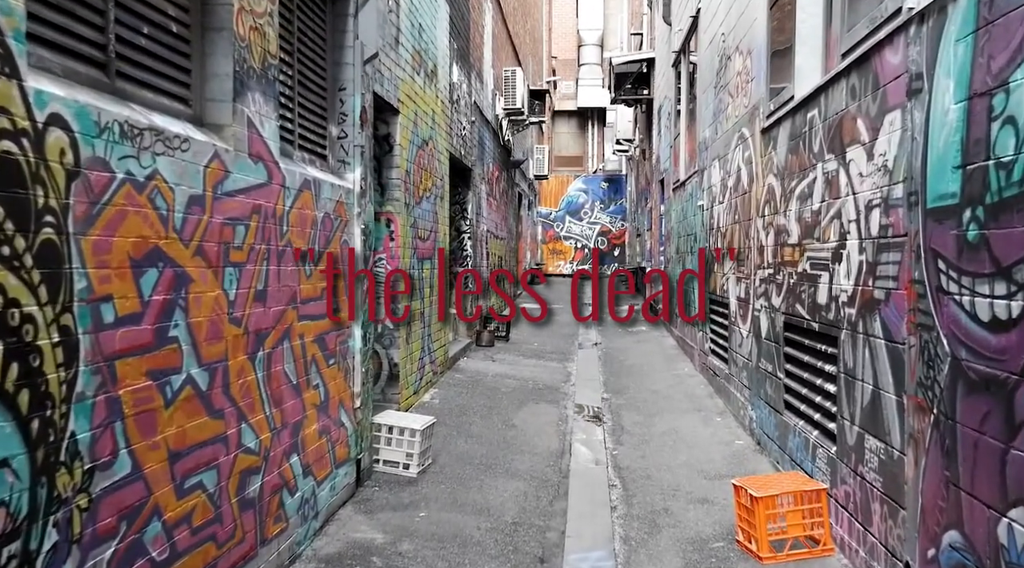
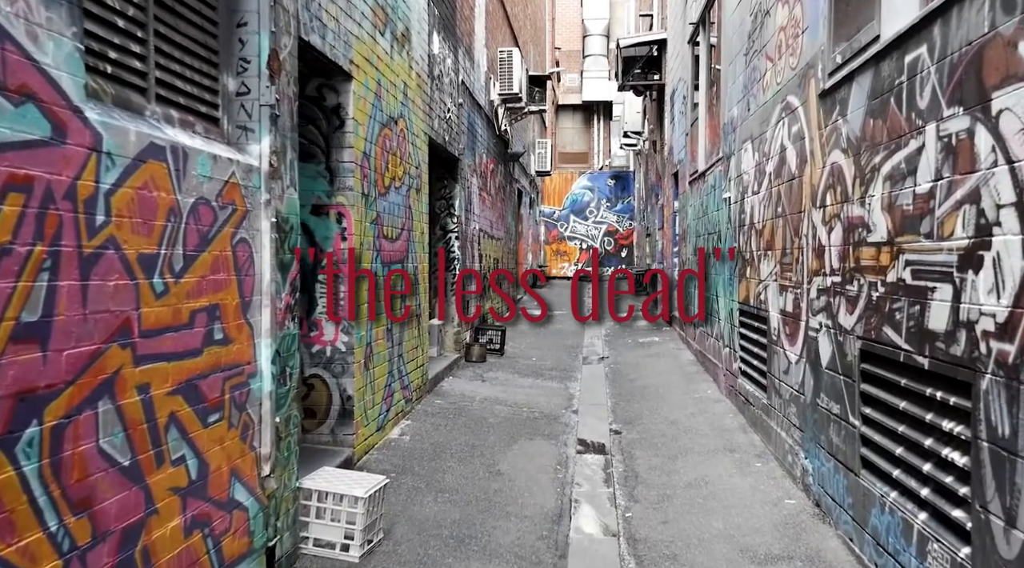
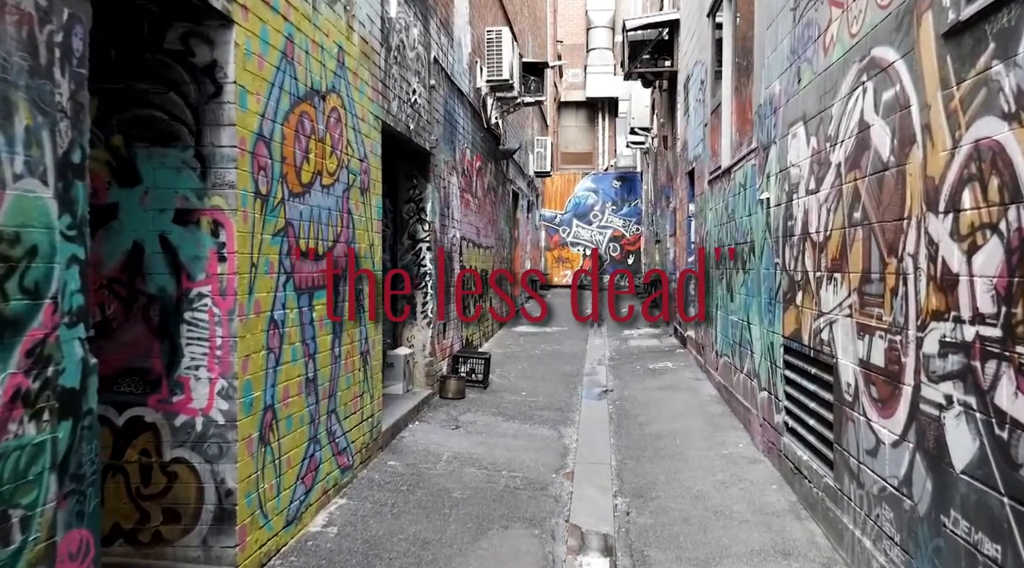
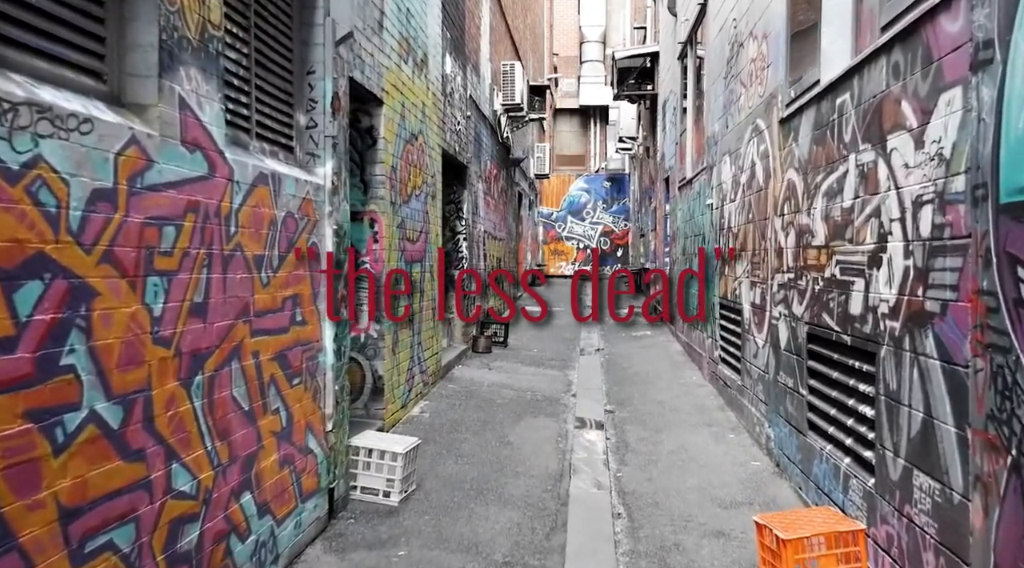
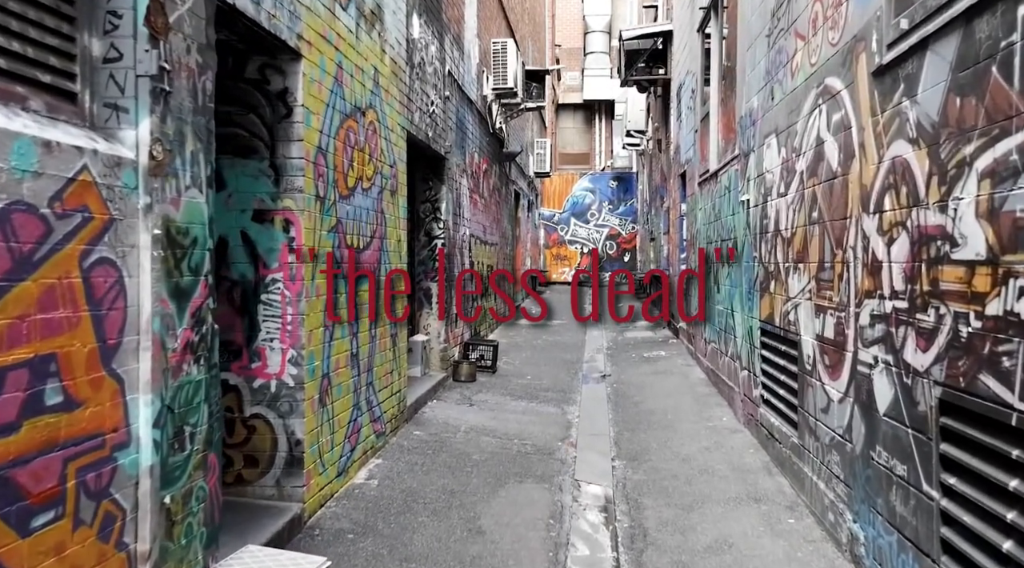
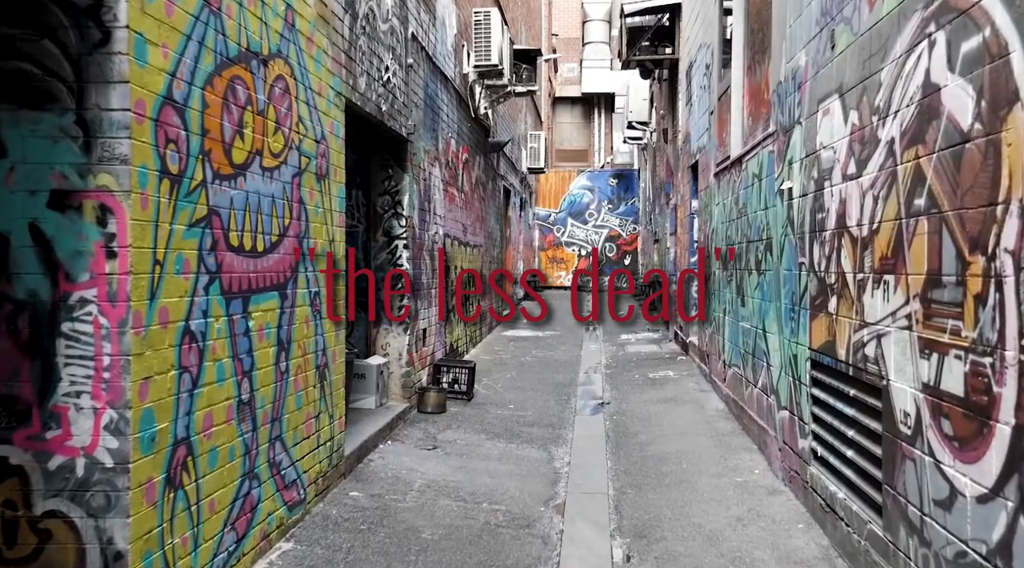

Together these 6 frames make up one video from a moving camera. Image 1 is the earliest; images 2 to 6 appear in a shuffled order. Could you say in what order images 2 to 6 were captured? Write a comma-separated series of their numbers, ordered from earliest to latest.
4, 2, 5, 3, 6
